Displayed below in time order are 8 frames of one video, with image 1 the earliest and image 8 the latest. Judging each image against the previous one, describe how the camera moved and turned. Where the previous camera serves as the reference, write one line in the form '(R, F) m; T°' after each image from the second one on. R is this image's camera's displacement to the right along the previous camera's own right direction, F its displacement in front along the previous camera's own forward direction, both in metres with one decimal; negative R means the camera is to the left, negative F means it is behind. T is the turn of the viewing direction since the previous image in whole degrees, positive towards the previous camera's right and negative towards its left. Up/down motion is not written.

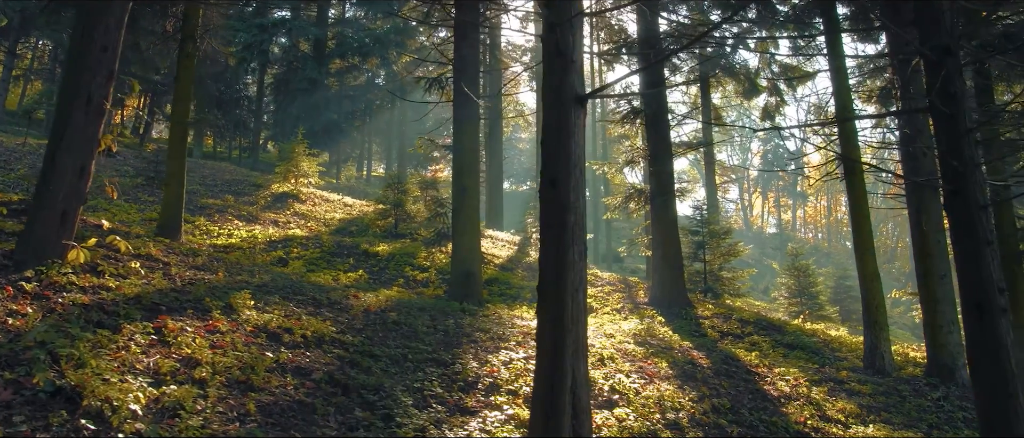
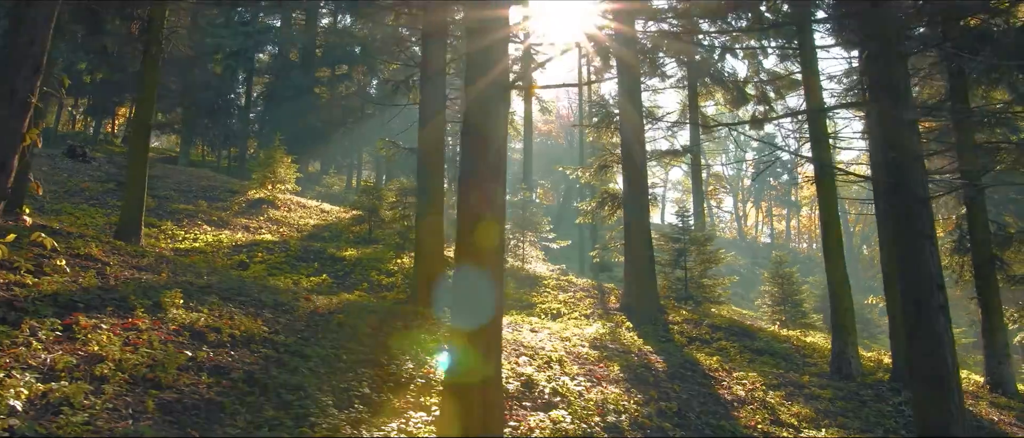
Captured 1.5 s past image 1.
(+0.3, +0.2) m; 0°
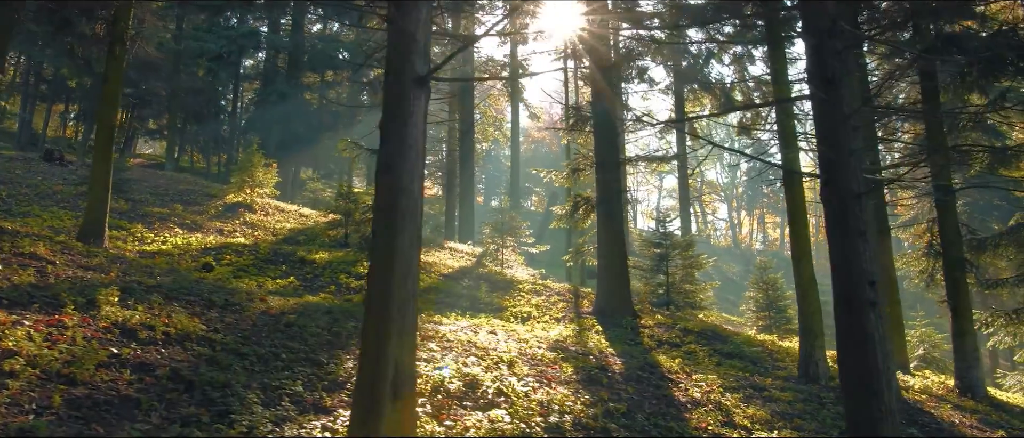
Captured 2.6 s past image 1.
(+0.3, +0.1) m; 0°
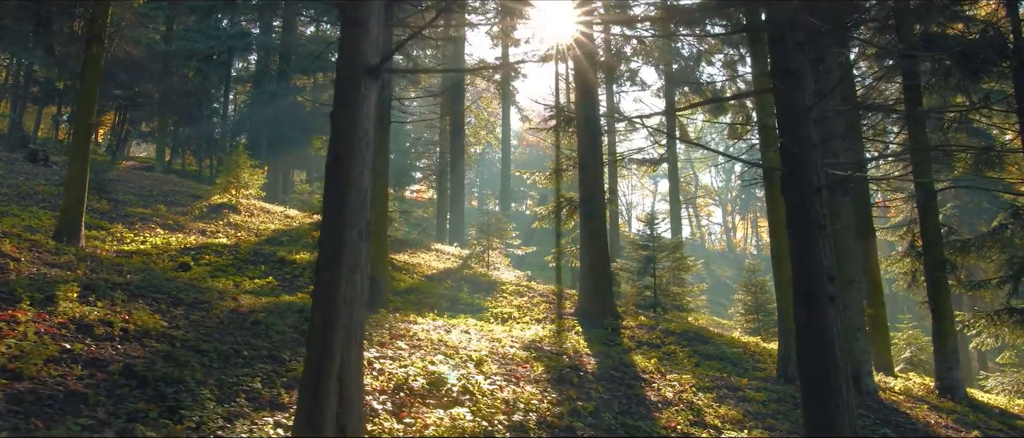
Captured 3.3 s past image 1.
(+0.2, +0.1) m; 0°
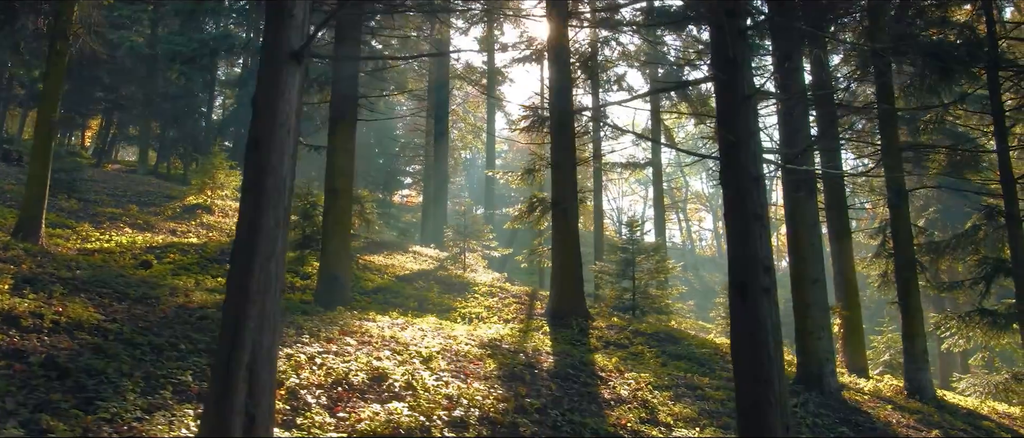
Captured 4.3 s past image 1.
(+0.3, +0.1) m; 0°
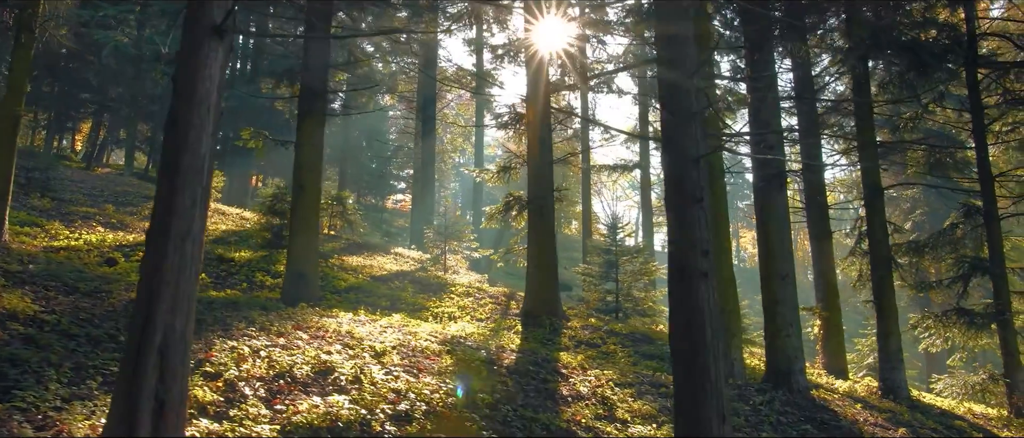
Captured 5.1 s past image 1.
(+0.3, +0.1) m; 0°
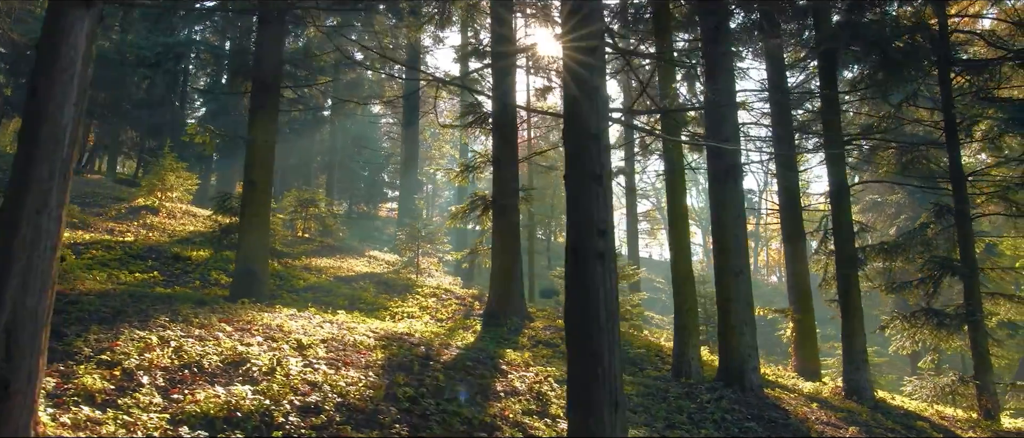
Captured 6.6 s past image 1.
(+0.4, +0.2) m; 0°
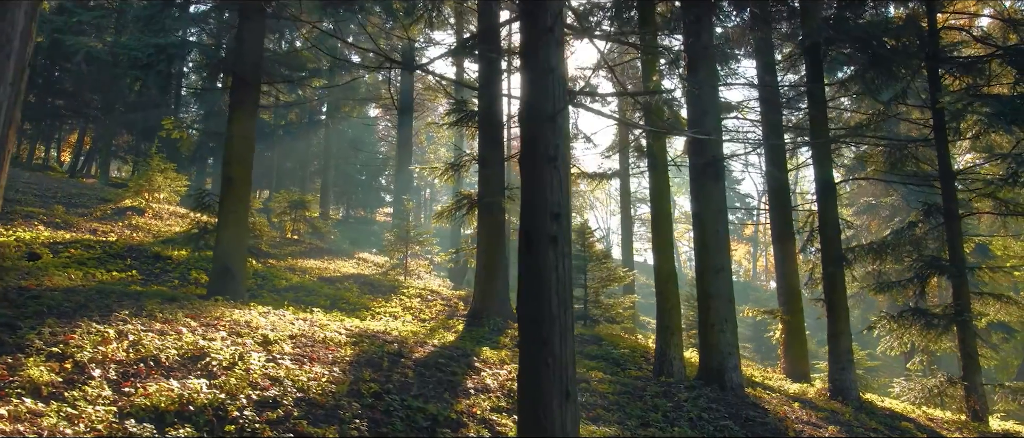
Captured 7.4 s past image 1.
(+0.2, +0.1) m; 0°
